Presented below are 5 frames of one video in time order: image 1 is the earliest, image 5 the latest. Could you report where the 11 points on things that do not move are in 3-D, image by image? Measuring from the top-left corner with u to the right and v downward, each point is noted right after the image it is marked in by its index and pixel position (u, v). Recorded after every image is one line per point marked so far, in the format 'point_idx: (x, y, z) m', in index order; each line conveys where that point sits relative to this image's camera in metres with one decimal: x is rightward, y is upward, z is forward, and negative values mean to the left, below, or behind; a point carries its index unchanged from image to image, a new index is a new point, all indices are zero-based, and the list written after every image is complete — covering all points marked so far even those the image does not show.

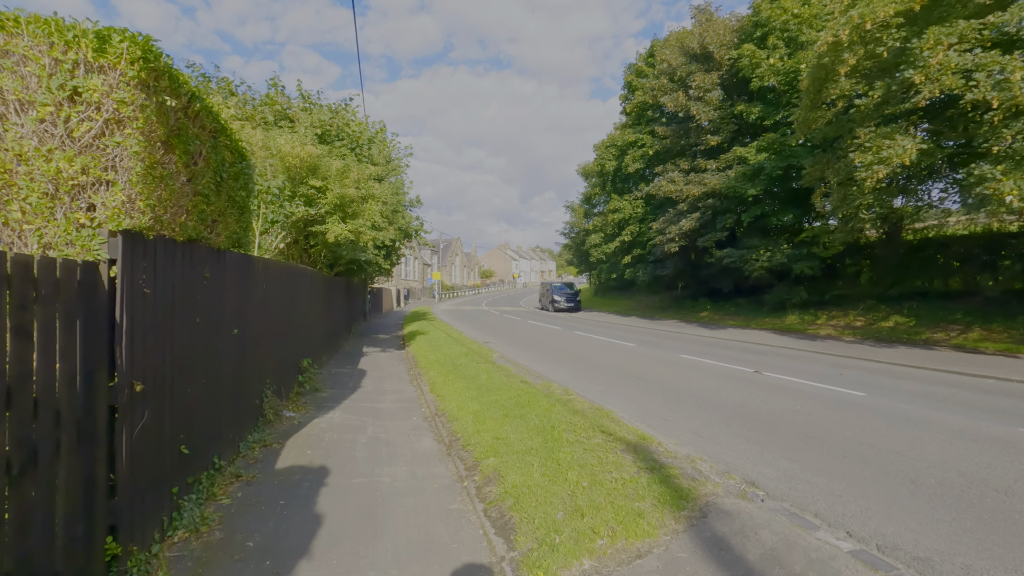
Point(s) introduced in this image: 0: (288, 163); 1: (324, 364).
0: (-4.6, +2.6, +10.9) m
1: (-4.8, -1.9, +13.5) m
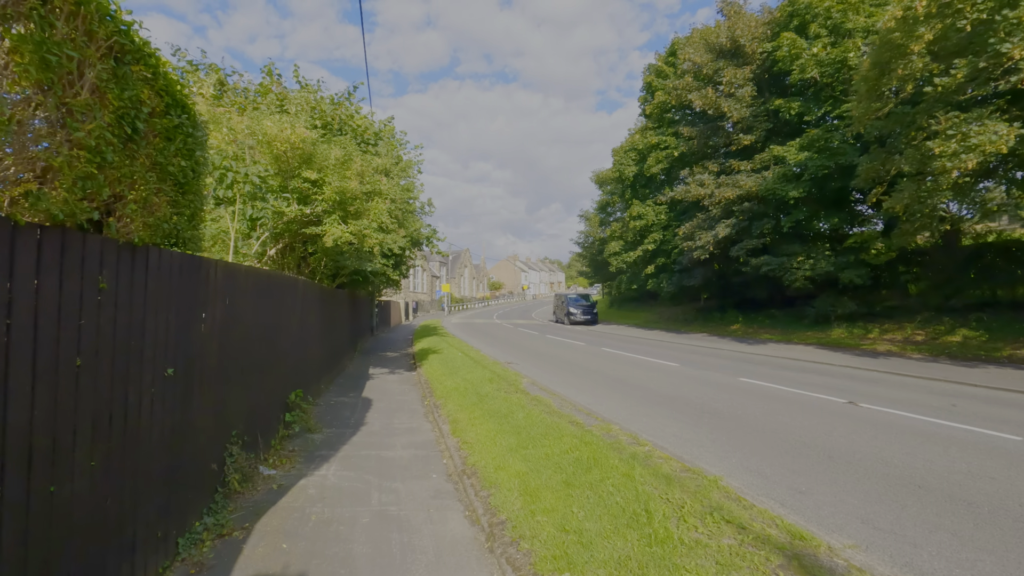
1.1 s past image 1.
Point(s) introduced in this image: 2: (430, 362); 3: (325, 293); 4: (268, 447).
0: (-3.9, +2.3, +8.9) m
1: (-4.1, -2.2, +11.4) m
2: (-2.5, -2.2, +16.4) m
3: (-4.7, -0.1, +13.6) m
4: (-3.1, -2.0, +6.8) m
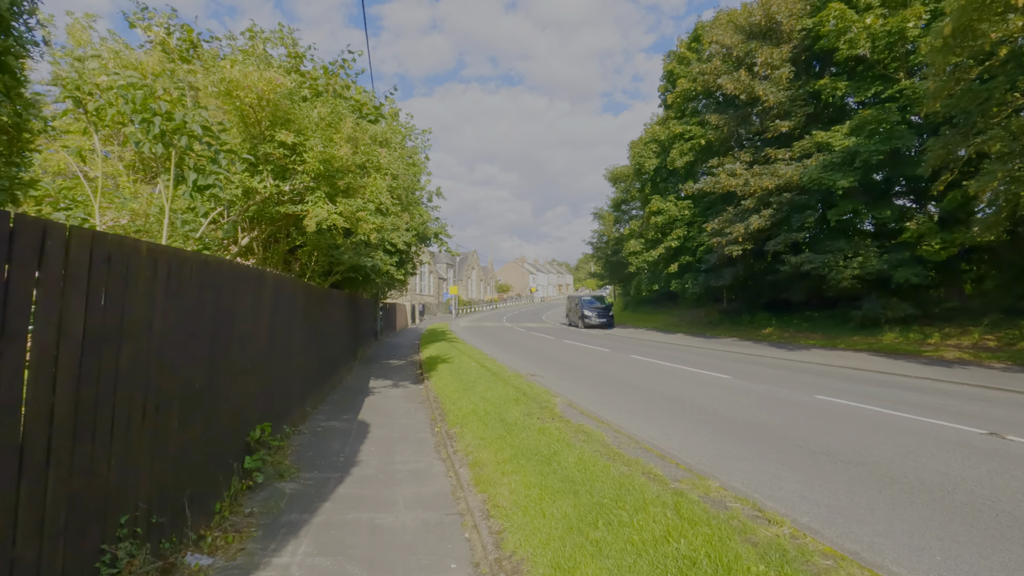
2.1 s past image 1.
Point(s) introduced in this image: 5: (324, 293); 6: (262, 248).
0: (-3.4, +2.3, +6.8) m
1: (-3.5, -2.2, +9.3) m
2: (-2.0, -2.2, +14.2) m
3: (-4.1, -0.1, +11.4) m
4: (-2.6, -2.0, +4.6) m
5: (-4.2, -0.1, +12.2) m
6: (-5.3, +0.9, +11.4) m
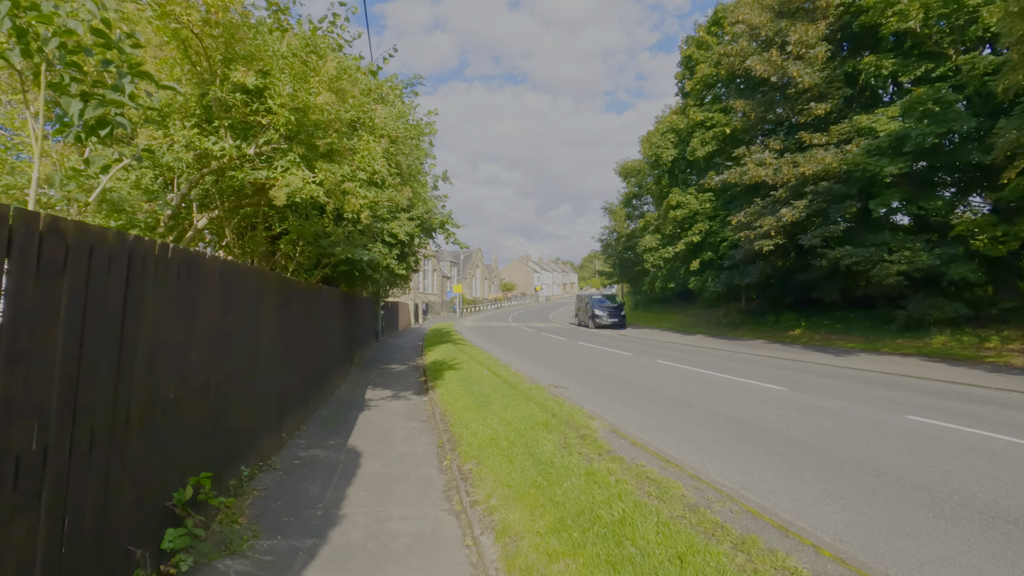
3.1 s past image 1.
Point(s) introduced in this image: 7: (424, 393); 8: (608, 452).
0: (-3.1, +2.4, +4.9) m
1: (-3.2, -2.2, +7.5) m
2: (-1.6, -2.1, +12.3) m
3: (-3.7, 0.0, +9.6) m
4: (-2.3, -1.9, +2.8) m
5: (-3.8, 0.0, +10.3) m
6: (-4.9, +0.9, +9.5) m
7: (-2.0, -2.4, +12.1) m
8: (+1.1, -1.8, +5.9) m
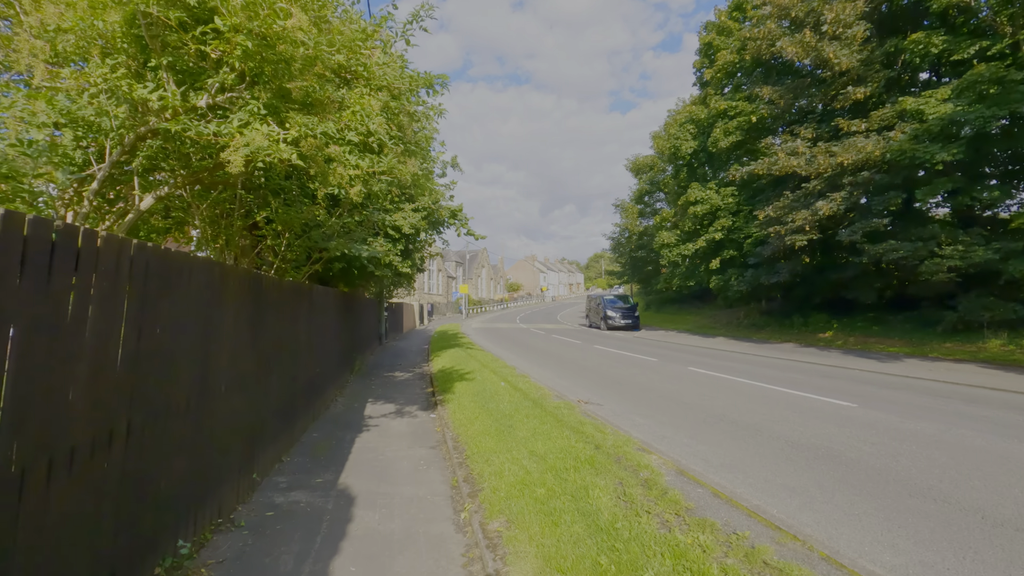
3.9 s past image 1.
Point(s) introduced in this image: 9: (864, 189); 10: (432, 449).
0: (-2.7, +2.4, +3.4) m
1: (-2.8, -2.1, +5.9) m
2: (-1.1, -2.1, +10.8) m
3: (-3.3, 0.0, +8.0) m
4: (-1.9, -1.9, +1.2) m
5: (-3.4, 0.0, +8.8) m
6: (-4.5, +0.9, +8.0) m
7: (-1.5, -2.4, +10.5) m
8: (+1.4, -1.8, +4.3) m
9: (+12.9, +3.6, +19.7) m
10: (-1.1, -2.3, +7.5) m
